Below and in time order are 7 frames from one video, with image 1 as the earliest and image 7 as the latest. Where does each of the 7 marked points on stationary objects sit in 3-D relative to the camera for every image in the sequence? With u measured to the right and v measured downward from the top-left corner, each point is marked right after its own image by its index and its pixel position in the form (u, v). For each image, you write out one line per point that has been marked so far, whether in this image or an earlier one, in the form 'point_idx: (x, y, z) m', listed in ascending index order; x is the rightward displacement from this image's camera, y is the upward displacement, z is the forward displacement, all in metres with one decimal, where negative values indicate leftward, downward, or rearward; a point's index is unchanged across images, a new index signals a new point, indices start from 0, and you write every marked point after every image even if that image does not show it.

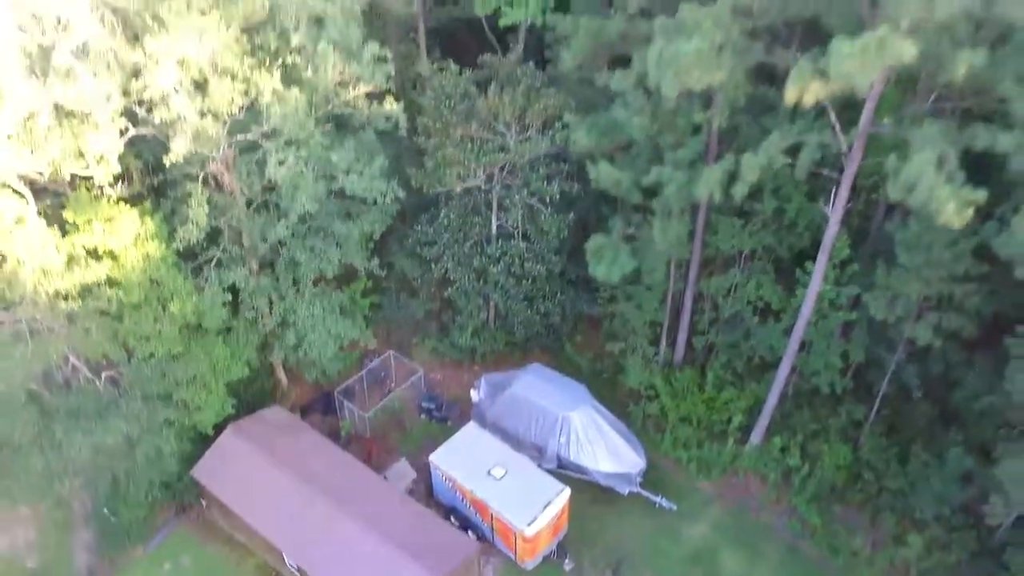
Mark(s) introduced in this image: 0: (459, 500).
0: (-1.1, -4.4, +16.5) m
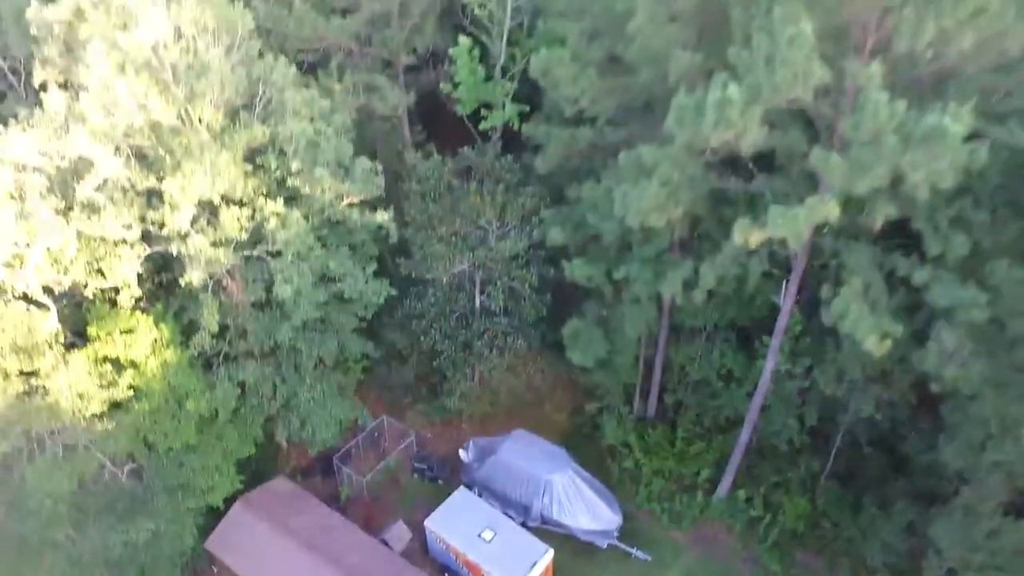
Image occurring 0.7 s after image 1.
0: (-1.4, -6.2, +18.1) m
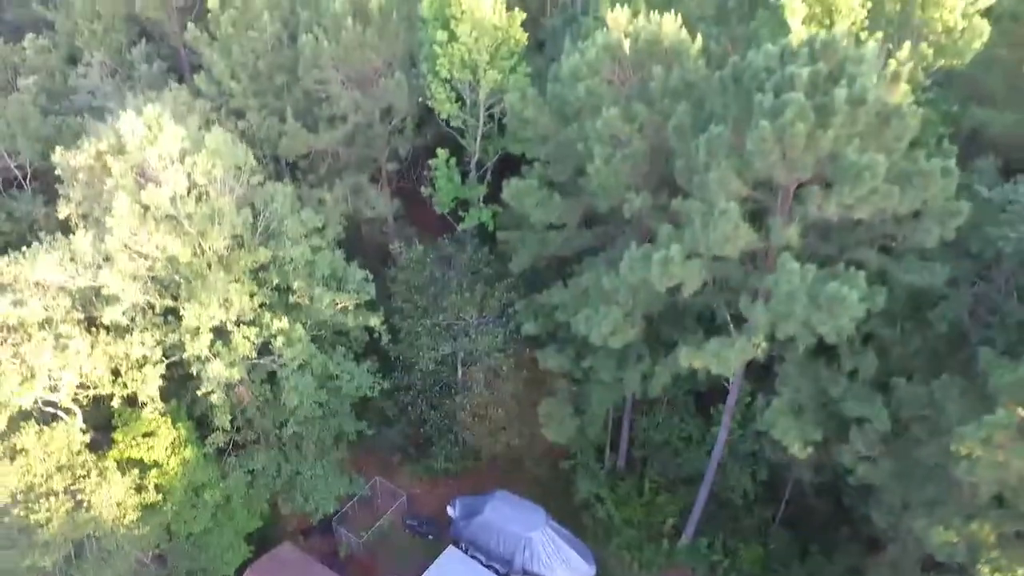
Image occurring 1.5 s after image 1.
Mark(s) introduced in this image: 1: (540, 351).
0: (-1.7, -8.3, +20.1) m
1: (+0.7, -1.5, +18.8) m
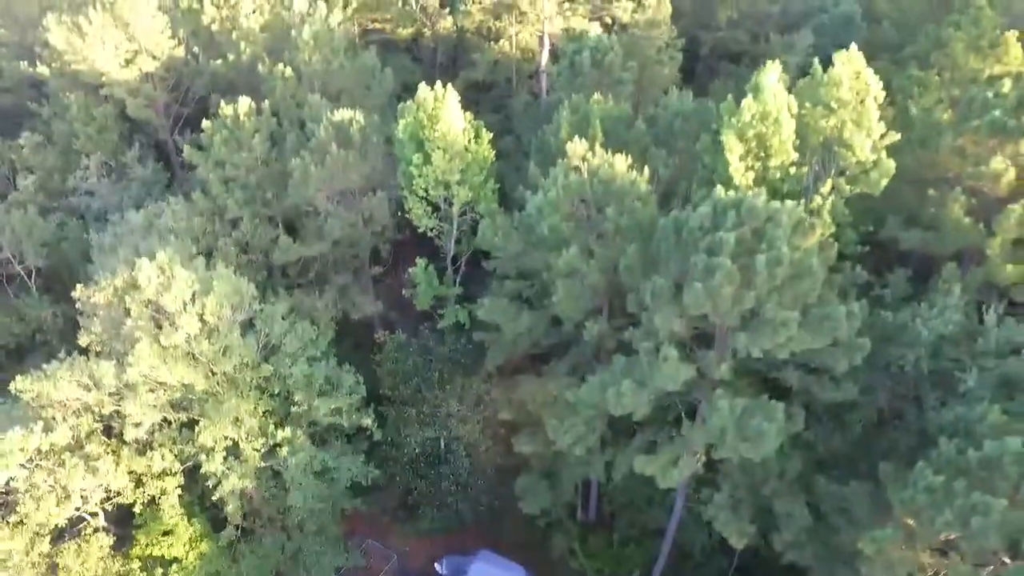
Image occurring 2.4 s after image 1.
0: (-2.1, -10.7, +22.4) m
1: (+0.1, -3.9, +21.0) m
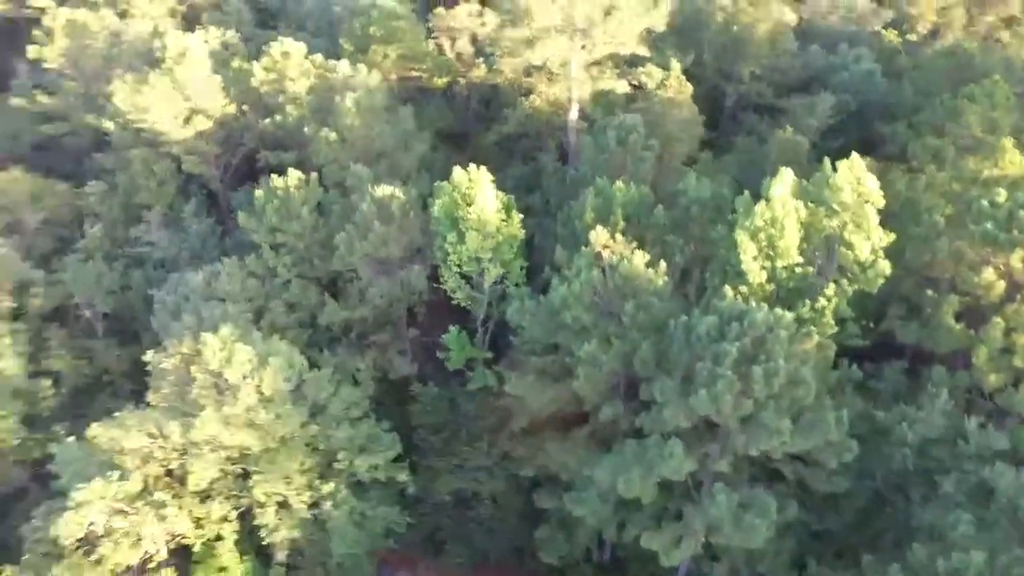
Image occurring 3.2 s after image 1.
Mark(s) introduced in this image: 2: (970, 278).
0: (-1.7, -12.6, +24.3) m
1: (+0.7, -5.9, +22.8) m
2: (+10.8, +0.2, +18.8) m
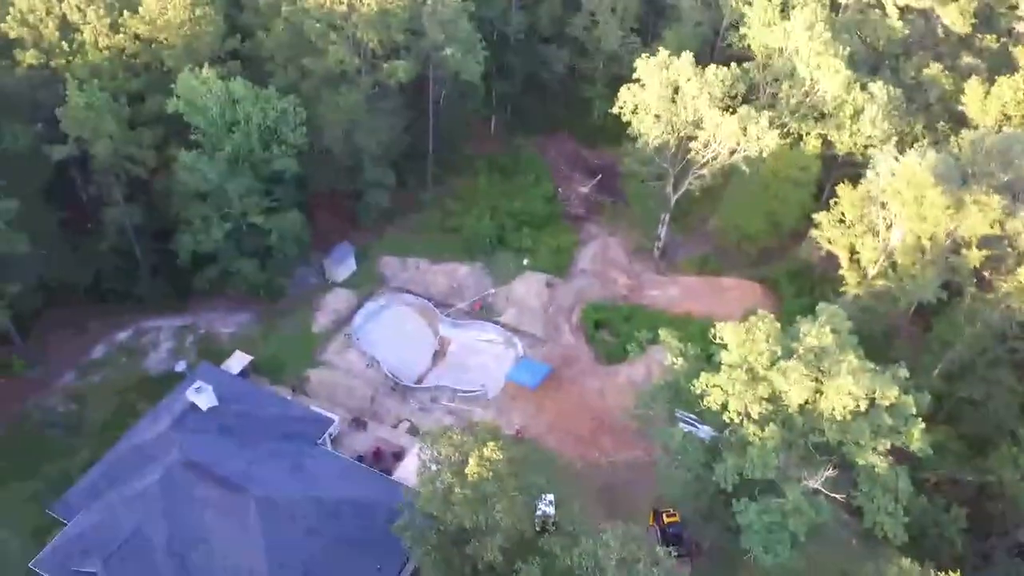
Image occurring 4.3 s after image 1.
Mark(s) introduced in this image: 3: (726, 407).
0: (+4.4, -11.8, +25.0) m
1: (+8.7, -7.1, +21.4) m
2: (+17.2, -6.6, +12.2) m
3: (+4.7, -2.8, +17.9) m
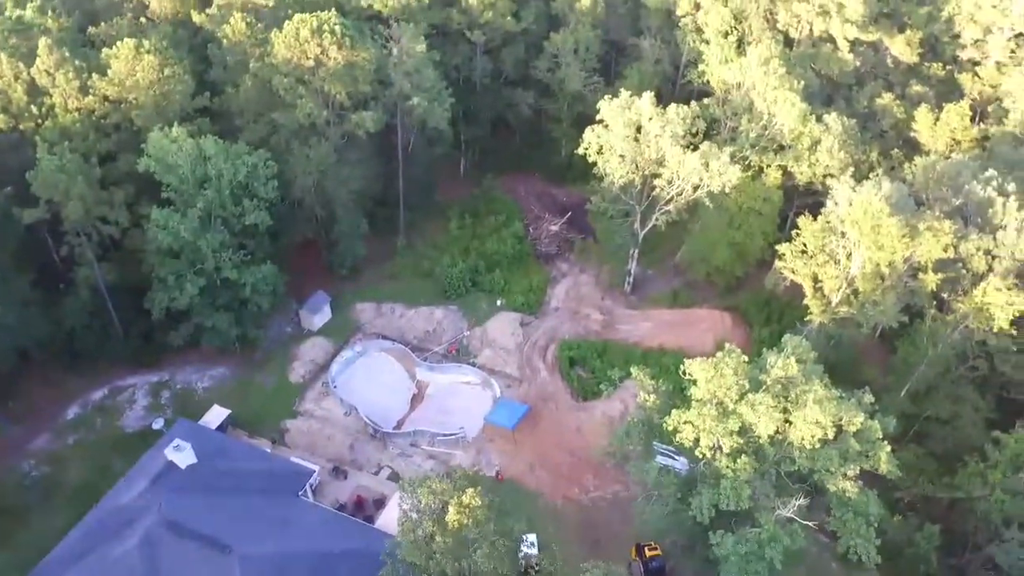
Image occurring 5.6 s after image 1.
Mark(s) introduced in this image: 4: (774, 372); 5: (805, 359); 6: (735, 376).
0: (+4.2, -12.7, +24.6) m
1: (+8.4, -7.7, +21.3) m
2: (+17.1, -6.4, +12.5) m
3: (+4.3, -3.4, +18.0) m
4: (+6.0, -1.8, +17.9) m
5: (+8.4, -0.6, +22.6) m
6: (+5.1, -1.9, +18.1) m
